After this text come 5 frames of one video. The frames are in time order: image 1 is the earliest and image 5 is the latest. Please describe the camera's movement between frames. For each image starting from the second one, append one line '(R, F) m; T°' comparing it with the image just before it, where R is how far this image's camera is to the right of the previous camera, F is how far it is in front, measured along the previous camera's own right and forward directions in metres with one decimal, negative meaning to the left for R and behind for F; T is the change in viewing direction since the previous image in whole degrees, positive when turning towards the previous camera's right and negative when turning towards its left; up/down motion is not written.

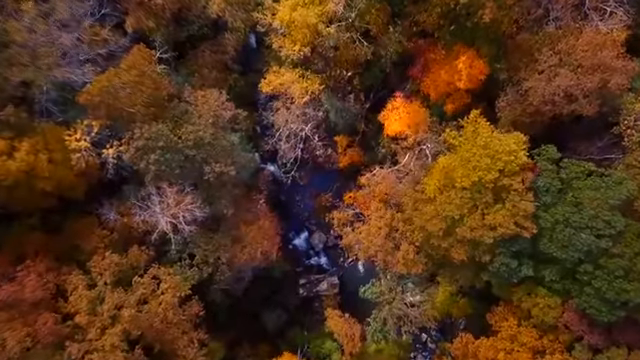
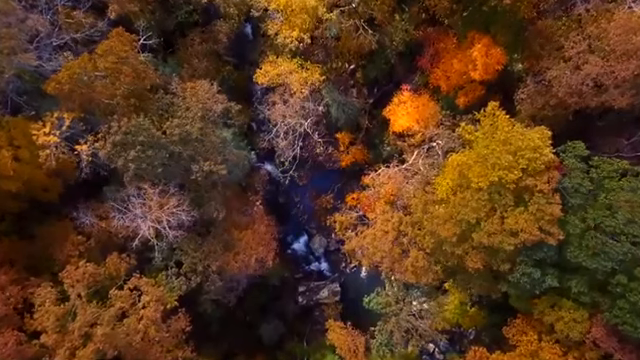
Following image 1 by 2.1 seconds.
(0.0, +1.8) m; 0°
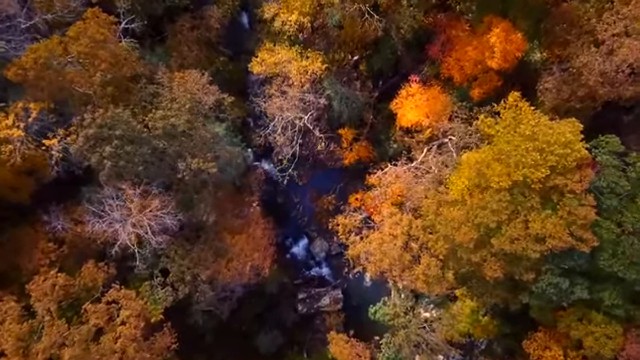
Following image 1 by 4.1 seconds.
(0.0, +1.7) m; 0°
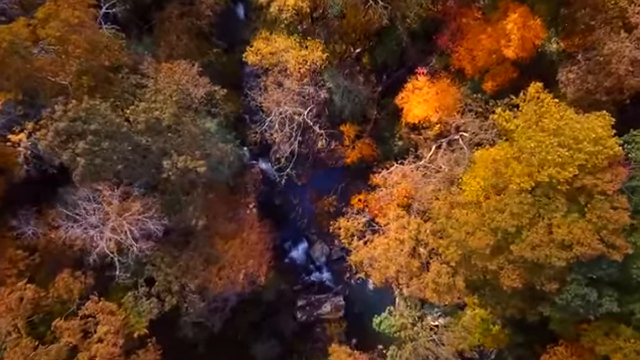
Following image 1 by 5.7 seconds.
(0.0, +1.4) m; 0°
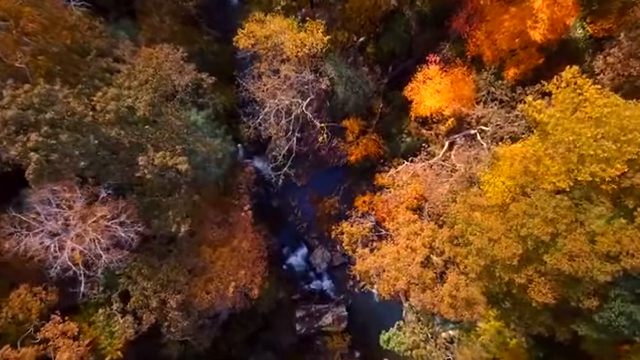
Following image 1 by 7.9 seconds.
(0.0, +1.8) m; 0°
